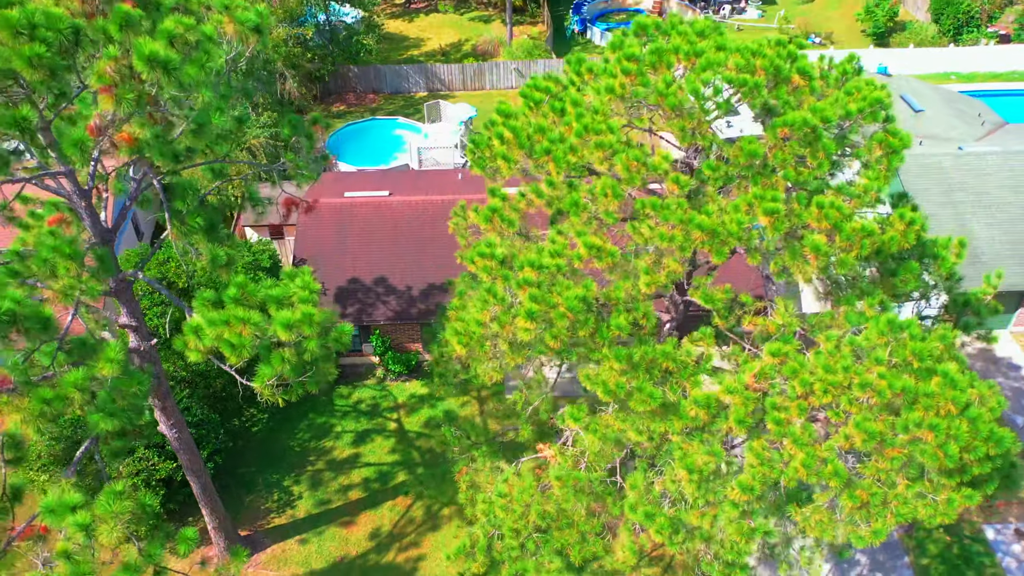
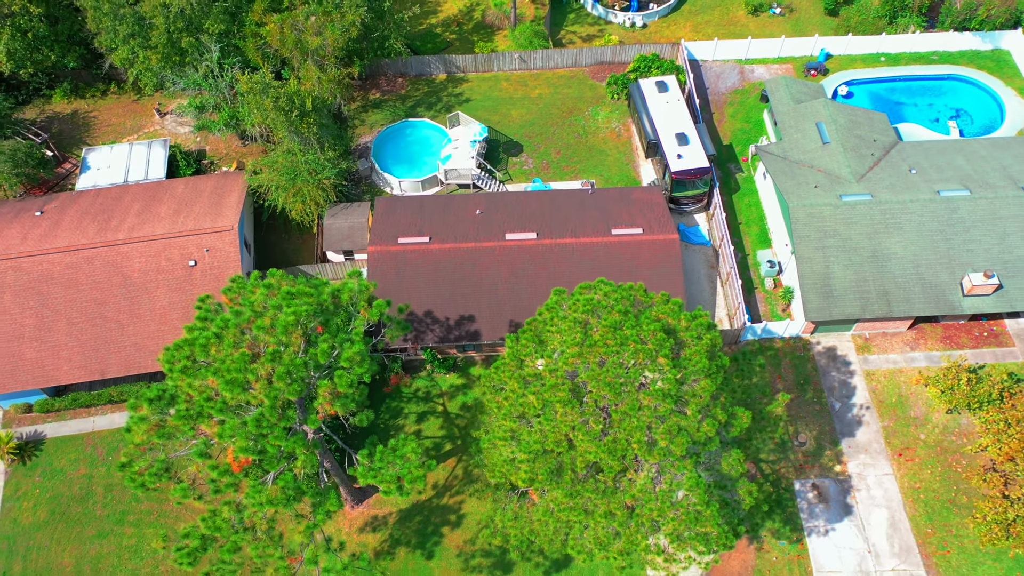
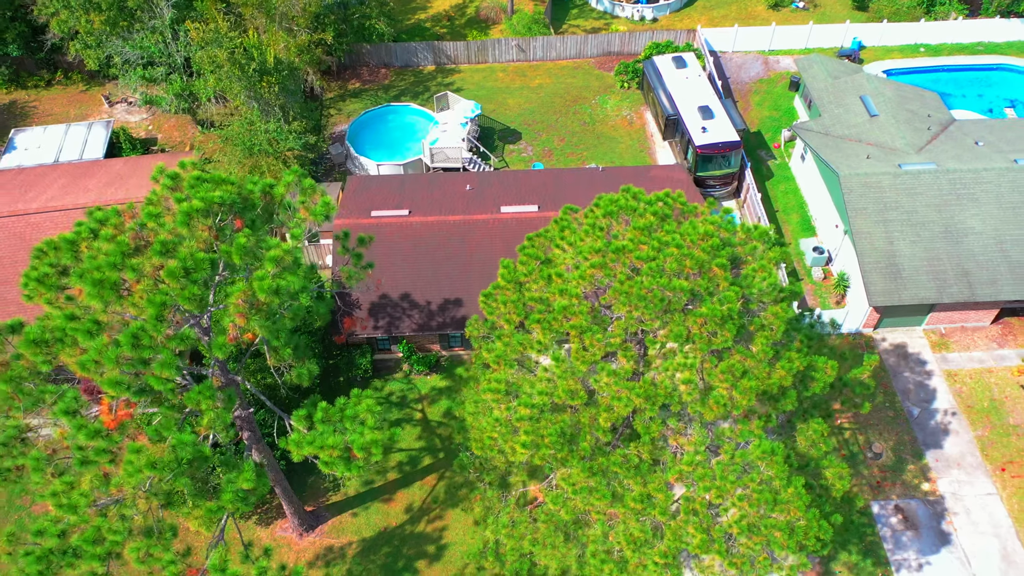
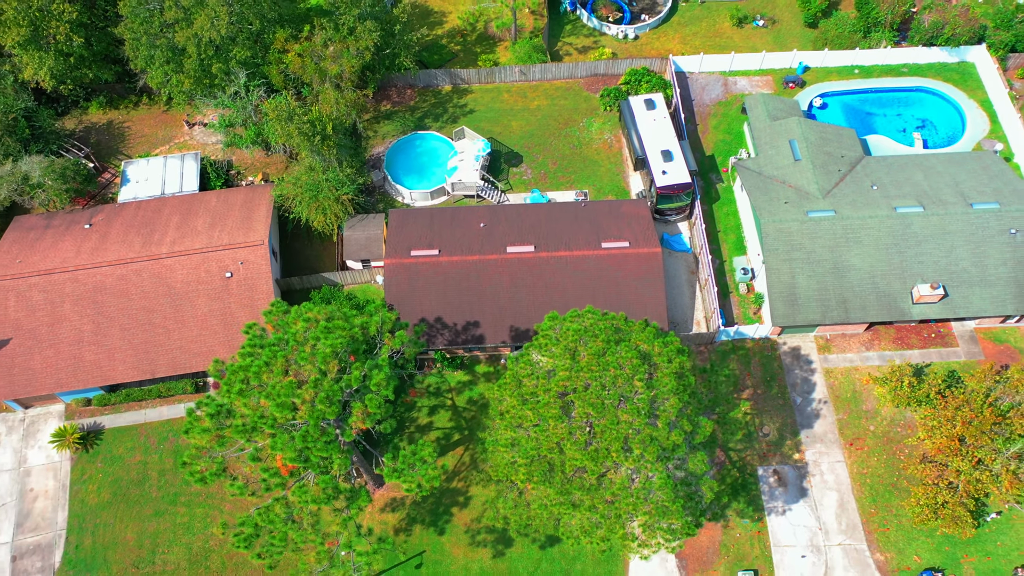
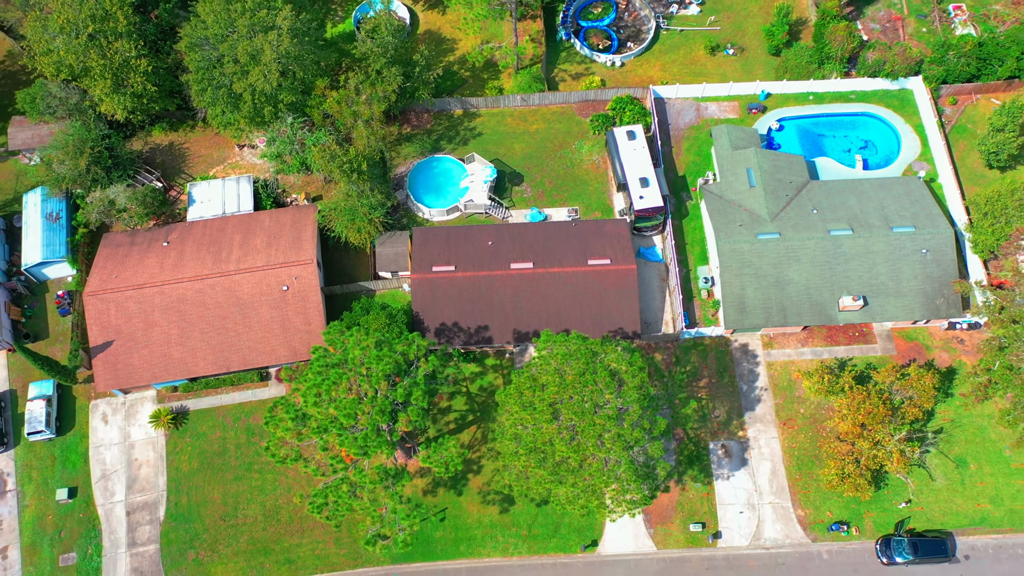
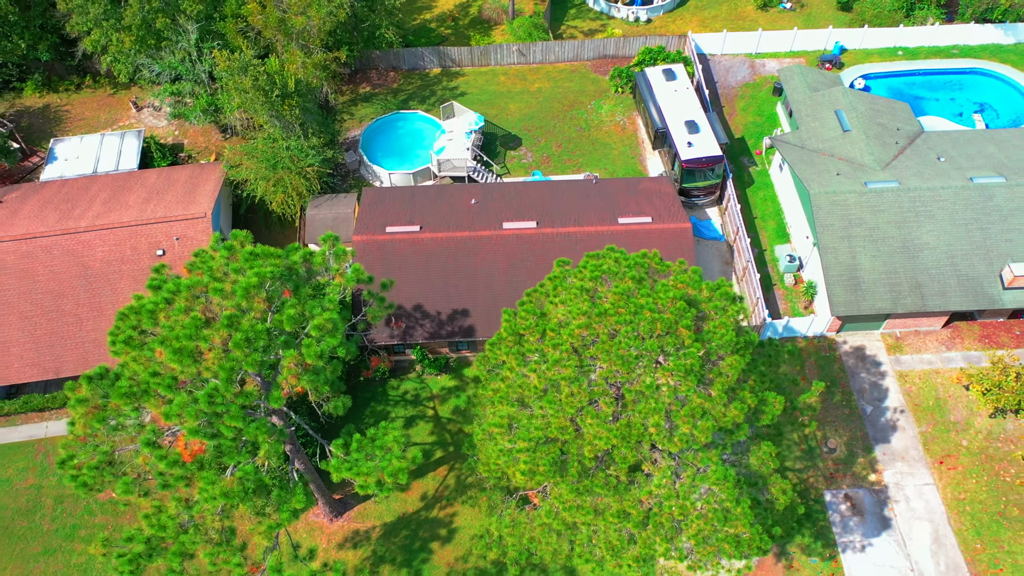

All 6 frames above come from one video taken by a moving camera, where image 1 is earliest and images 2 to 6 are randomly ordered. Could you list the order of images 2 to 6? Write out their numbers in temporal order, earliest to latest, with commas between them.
3, 6, 2, 4, 5
